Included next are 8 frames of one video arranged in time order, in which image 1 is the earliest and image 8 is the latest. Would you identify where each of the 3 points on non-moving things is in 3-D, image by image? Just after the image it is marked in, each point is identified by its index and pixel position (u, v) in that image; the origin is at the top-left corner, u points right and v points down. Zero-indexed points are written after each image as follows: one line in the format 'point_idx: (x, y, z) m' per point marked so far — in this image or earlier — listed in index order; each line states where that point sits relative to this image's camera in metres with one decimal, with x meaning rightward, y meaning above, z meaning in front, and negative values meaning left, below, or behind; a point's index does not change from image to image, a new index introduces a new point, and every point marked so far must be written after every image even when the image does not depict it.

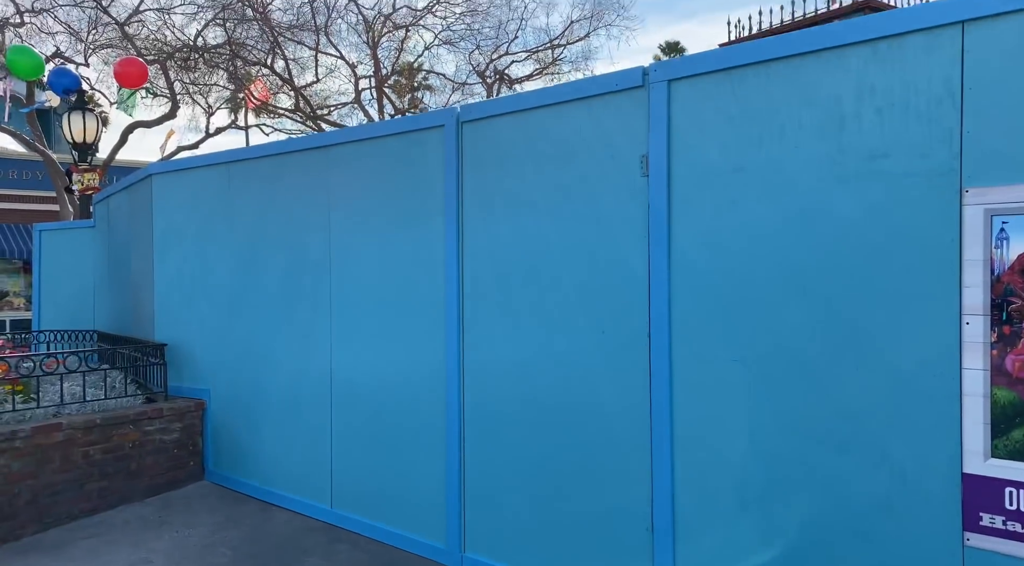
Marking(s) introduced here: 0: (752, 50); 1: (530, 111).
0: (+1.1, +1.1, +3.8) m
1: (+0.1, +1.0, +4.7) m
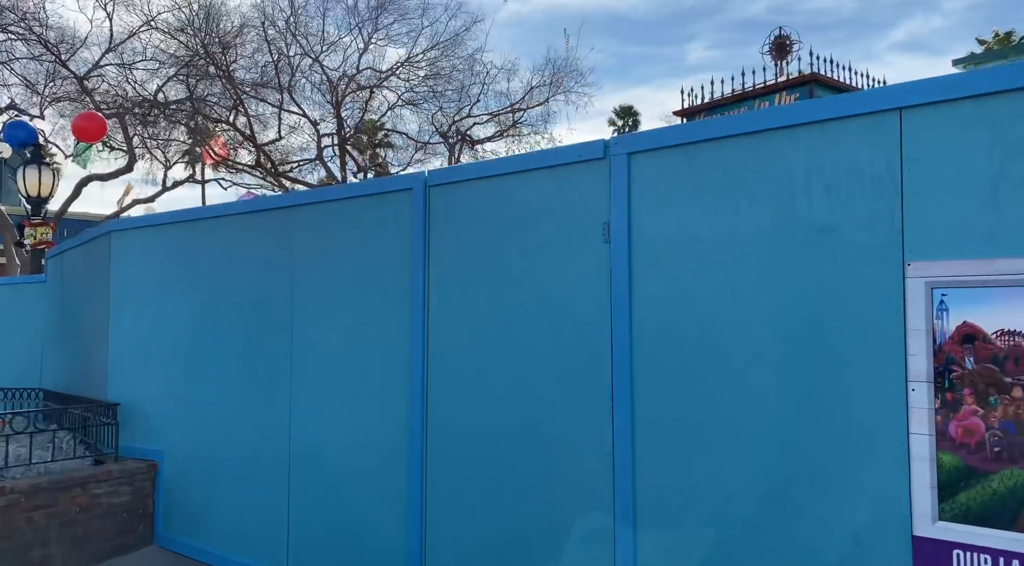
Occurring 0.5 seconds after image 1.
0: (+1.0, +0.8, +4.0) m
1: (-0.1, +0.6, +4.8) m
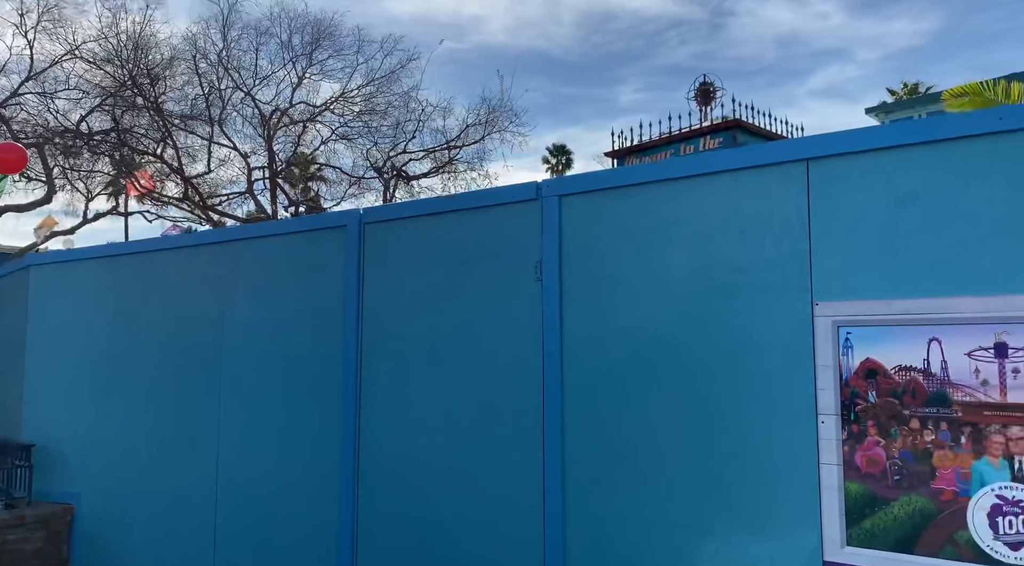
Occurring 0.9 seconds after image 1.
0: (+0.6, +0.6, +4.2) m
1: (-0.5, +0.4, +4.9) m
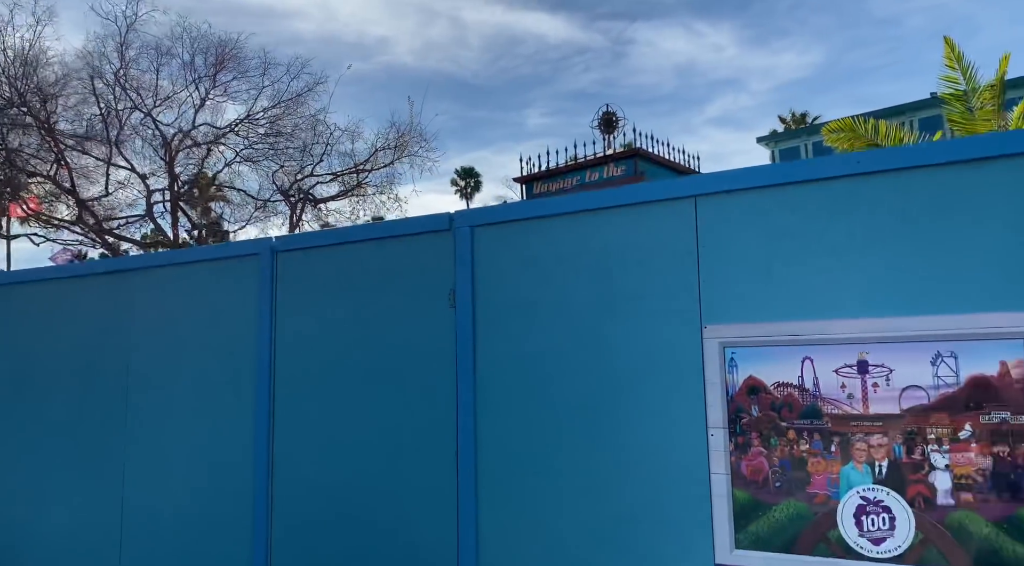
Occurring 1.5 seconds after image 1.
0: (+0.1, +0.4, +4.4) m
1: (-1.0, +0.2, +5.1) m
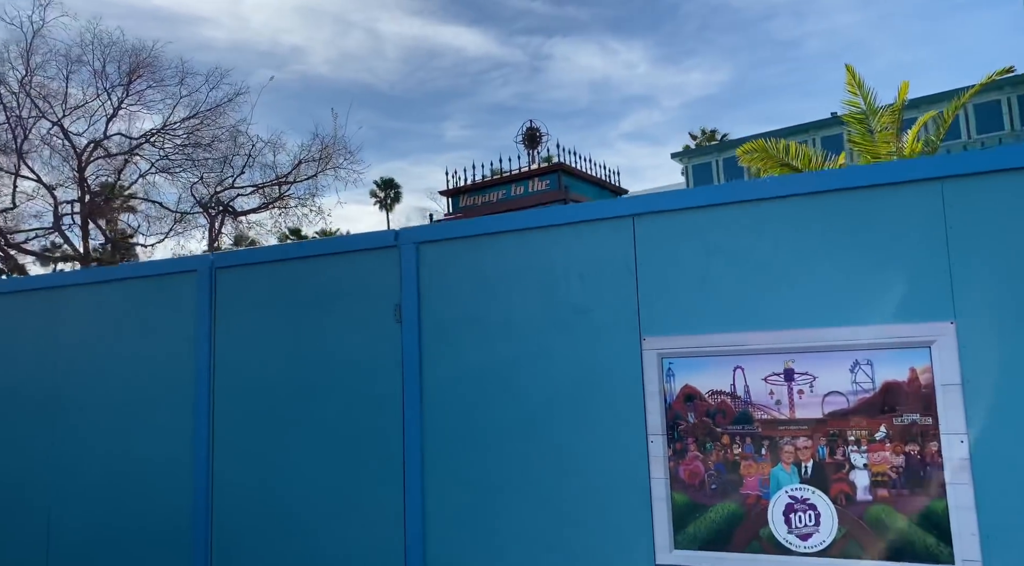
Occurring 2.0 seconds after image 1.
0: (-0.2, +0.3, +4.6) m
1: (-1.4, +0.1, +5.1) m
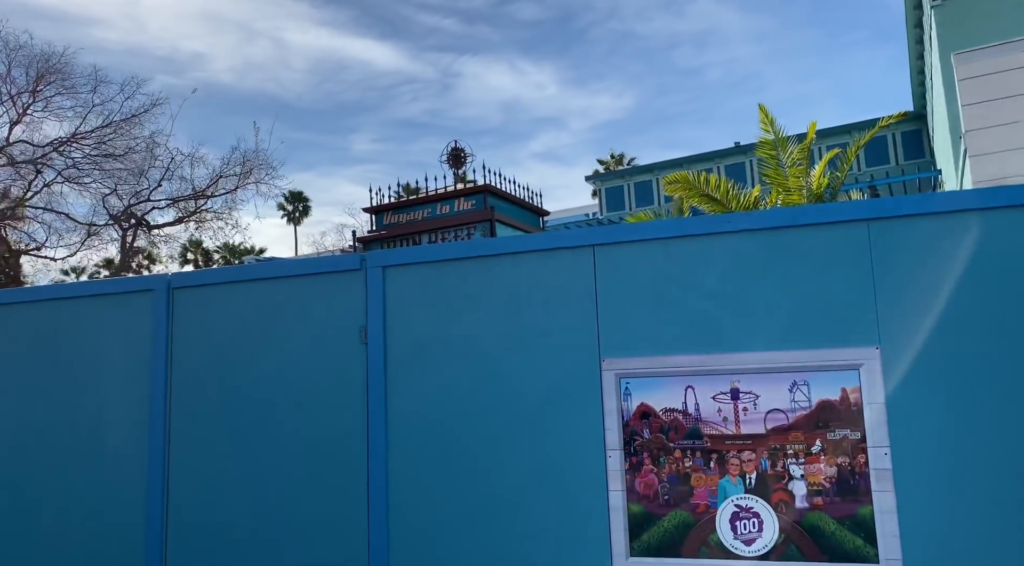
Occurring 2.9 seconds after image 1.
0: (-0.4, +0.2, +4.8) m
1: (-1.7, 0.0, +5.2) m
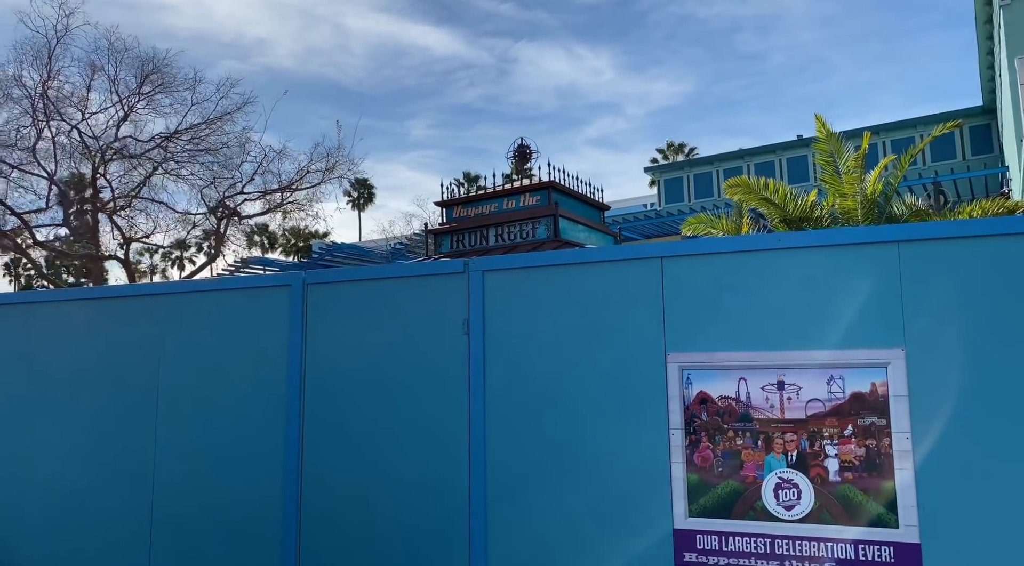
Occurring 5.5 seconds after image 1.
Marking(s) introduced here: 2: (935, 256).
0: (+0.2, +0.2, +5.7) m
1: (-1.1, 0.0, +6.2) m
2: (+2.6, +0.2, +5.0) m
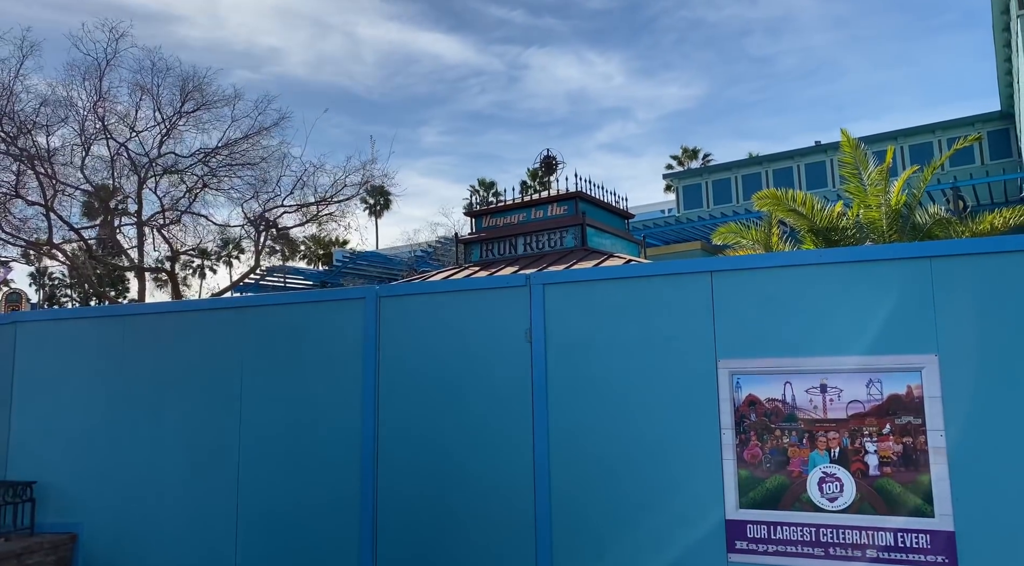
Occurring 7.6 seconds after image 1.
0: (+0.6, +0.1, +6.3) m
1: (-0.6, -0.1, +6.7) m
2: (+3.0, +0.1, +5.4) m
